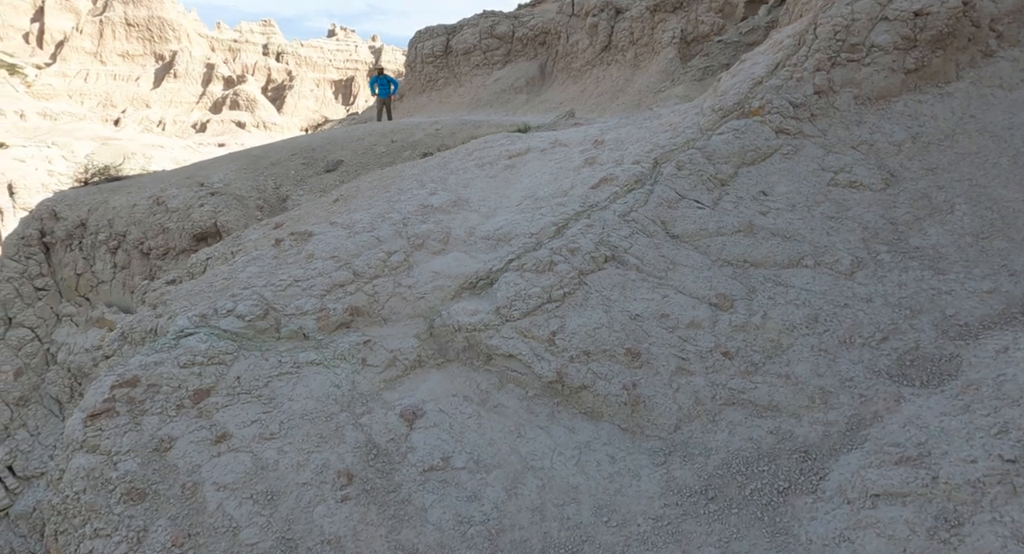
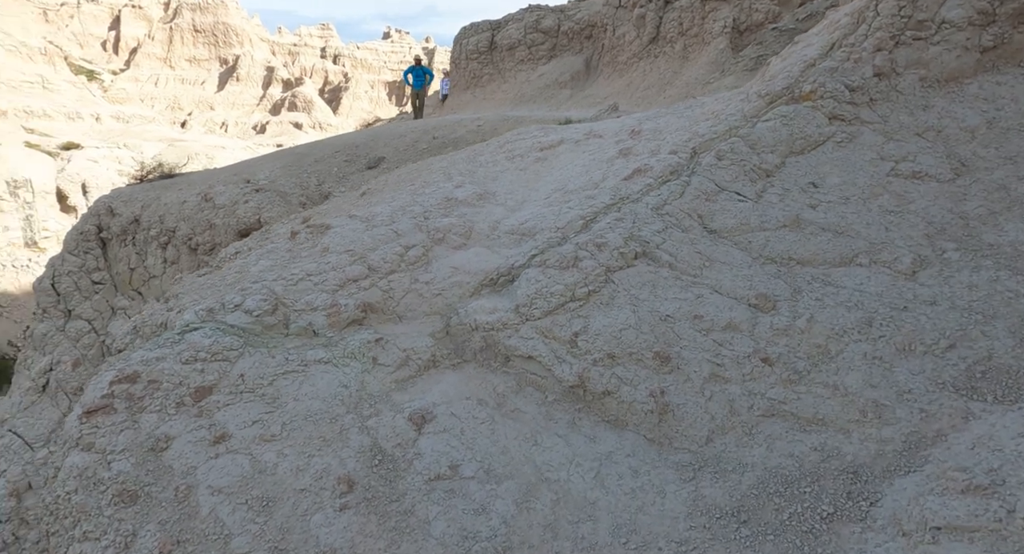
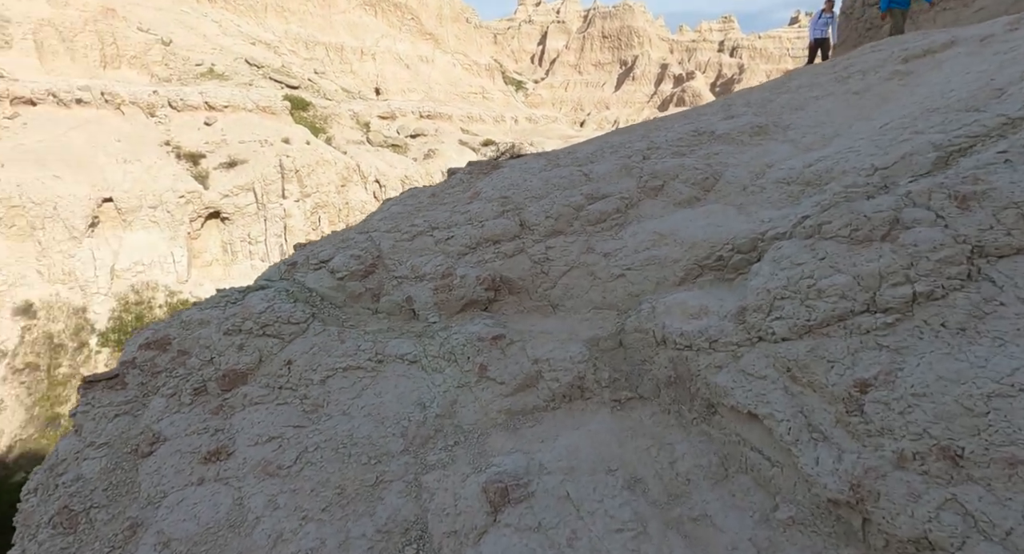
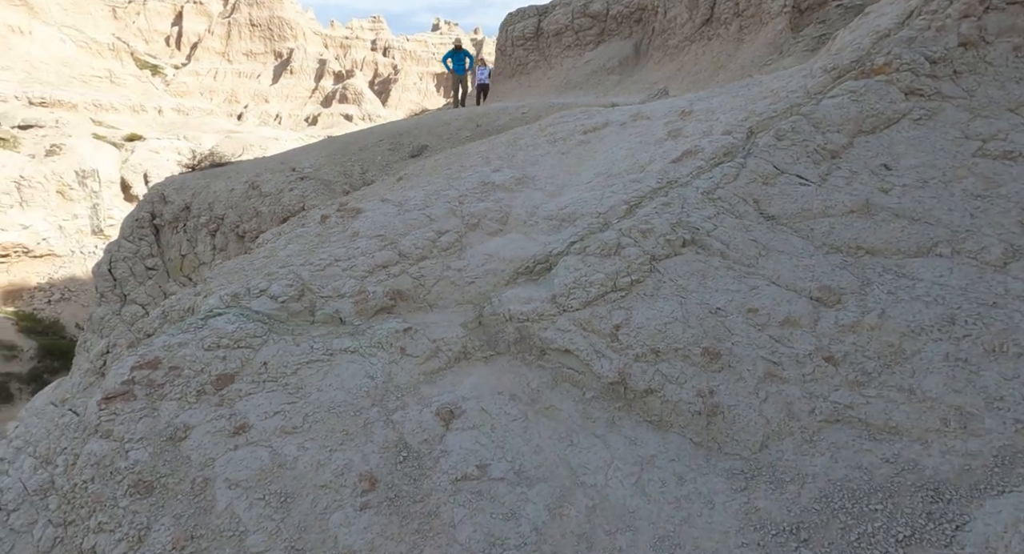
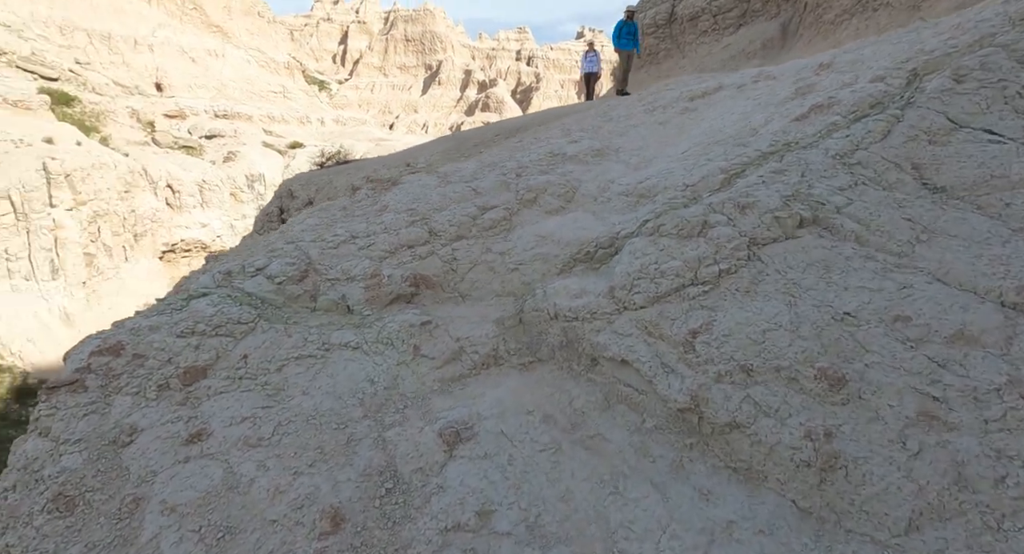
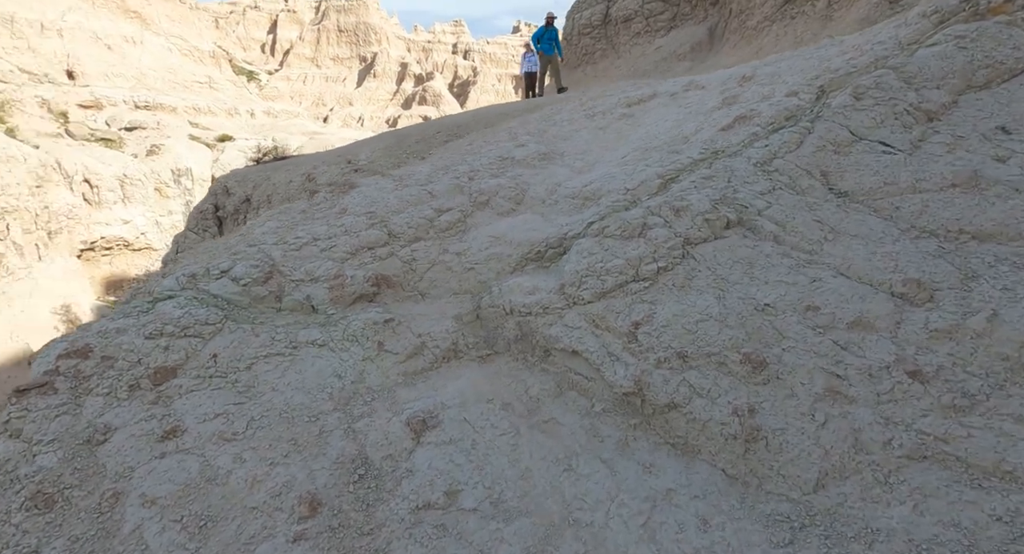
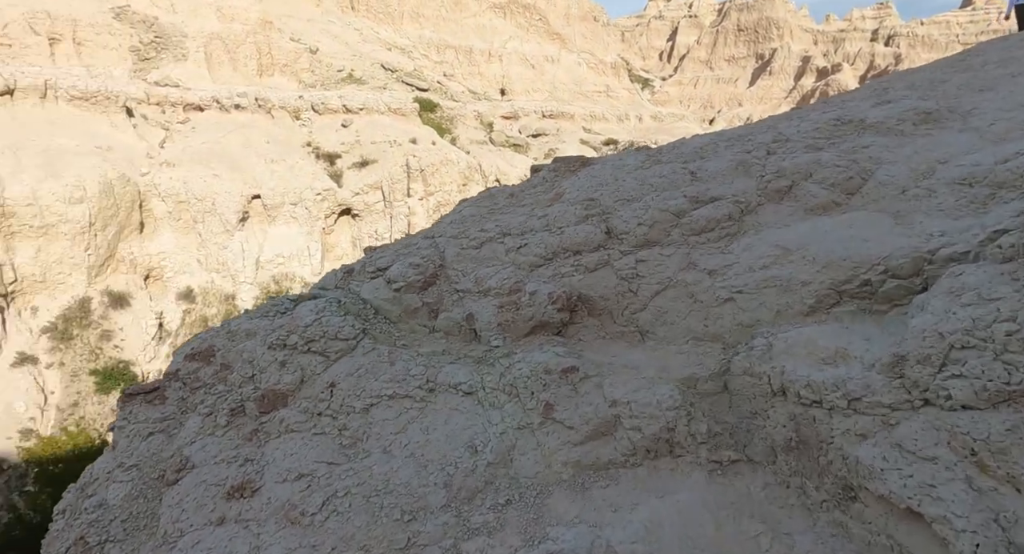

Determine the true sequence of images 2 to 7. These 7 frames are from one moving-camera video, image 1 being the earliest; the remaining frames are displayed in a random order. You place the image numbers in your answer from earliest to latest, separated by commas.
2, 4, 6, 5, 3, 7
